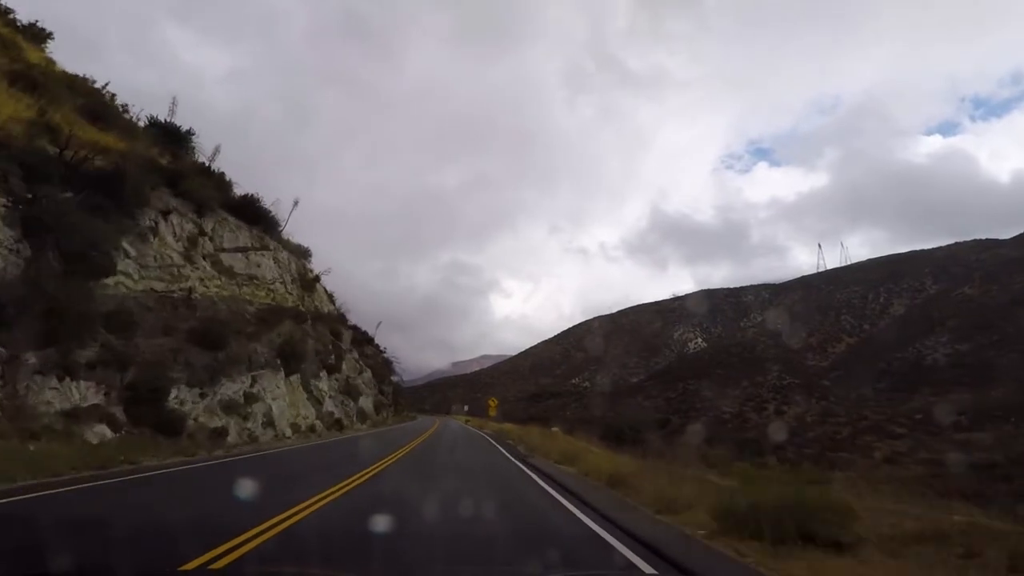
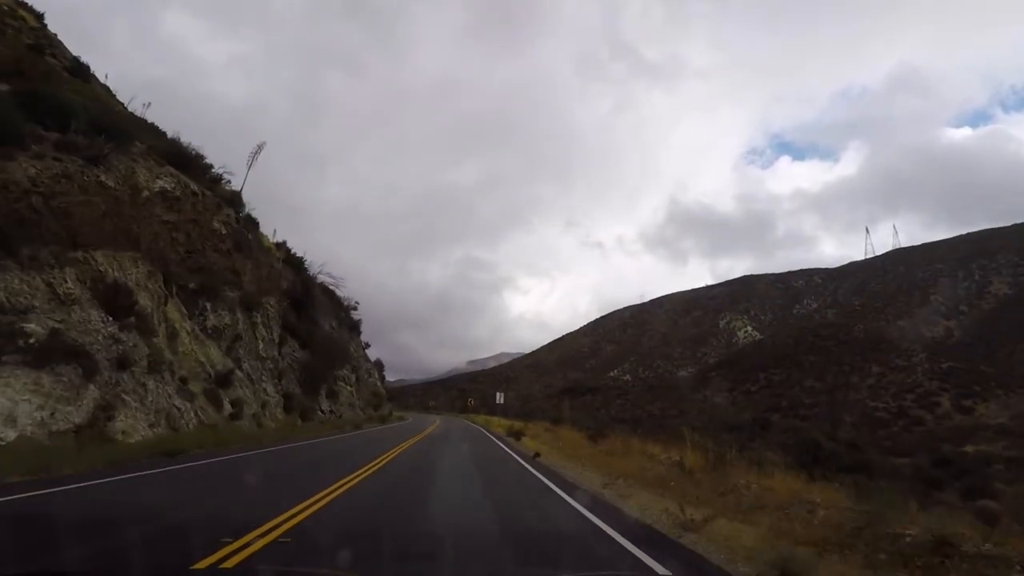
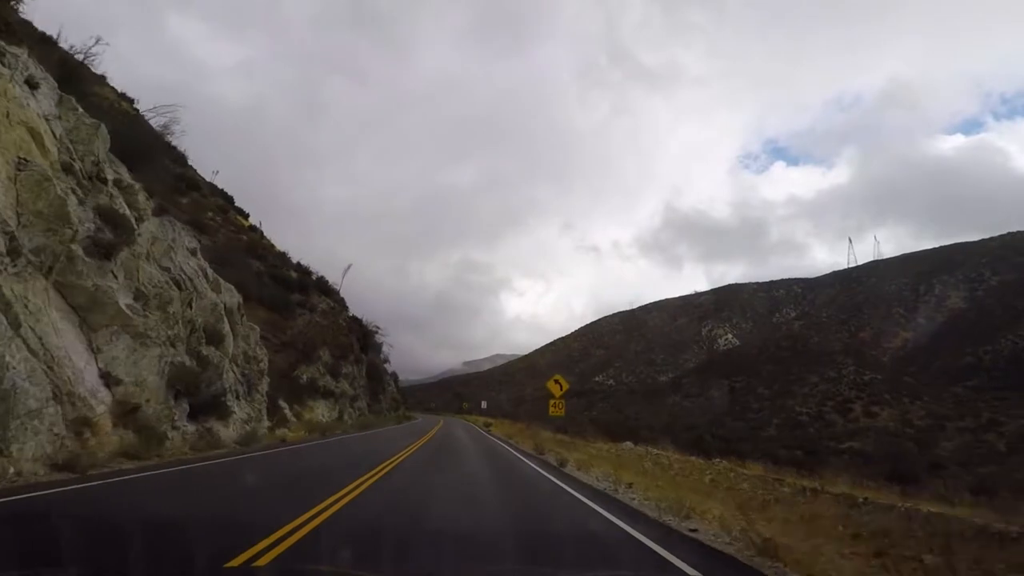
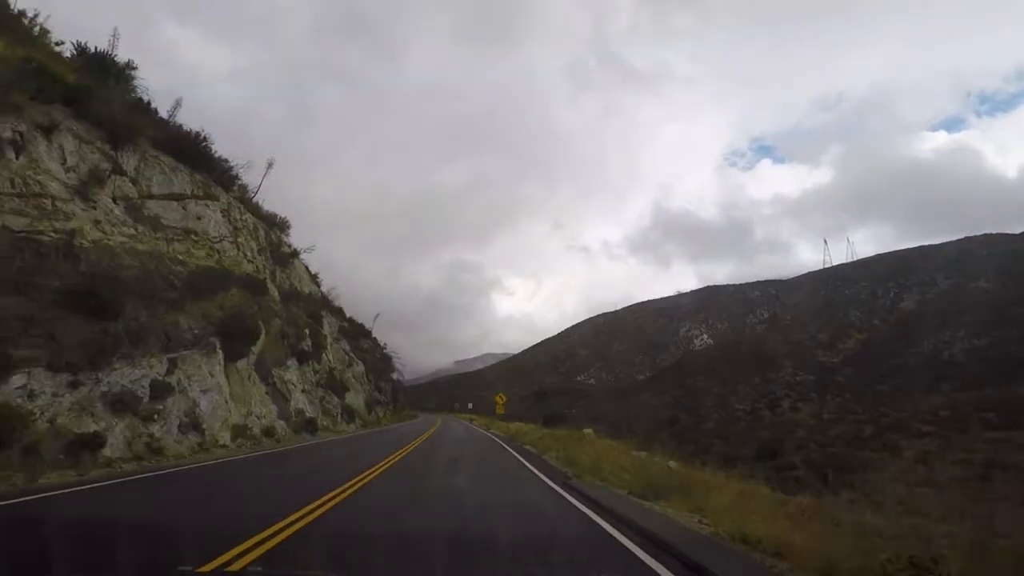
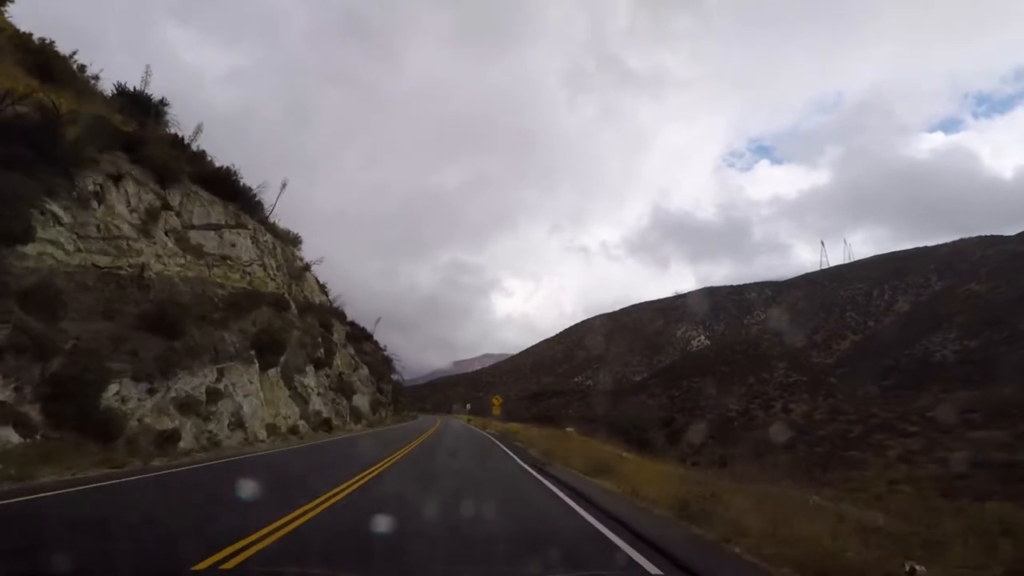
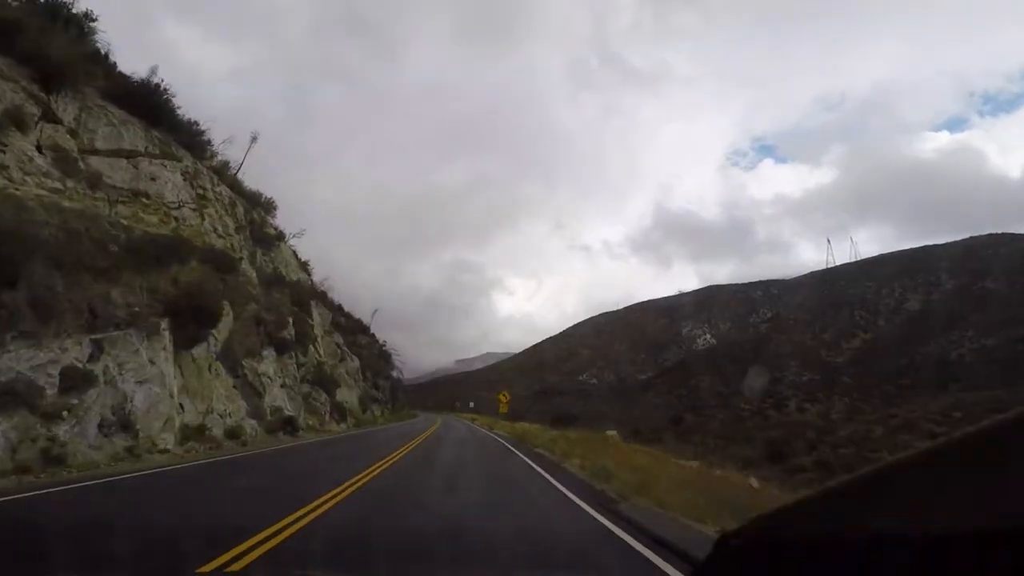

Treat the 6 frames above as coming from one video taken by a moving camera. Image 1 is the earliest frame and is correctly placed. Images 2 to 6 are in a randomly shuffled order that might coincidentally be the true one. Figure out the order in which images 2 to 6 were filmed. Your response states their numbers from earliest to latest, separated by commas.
5, 4, 6, 3, 2
